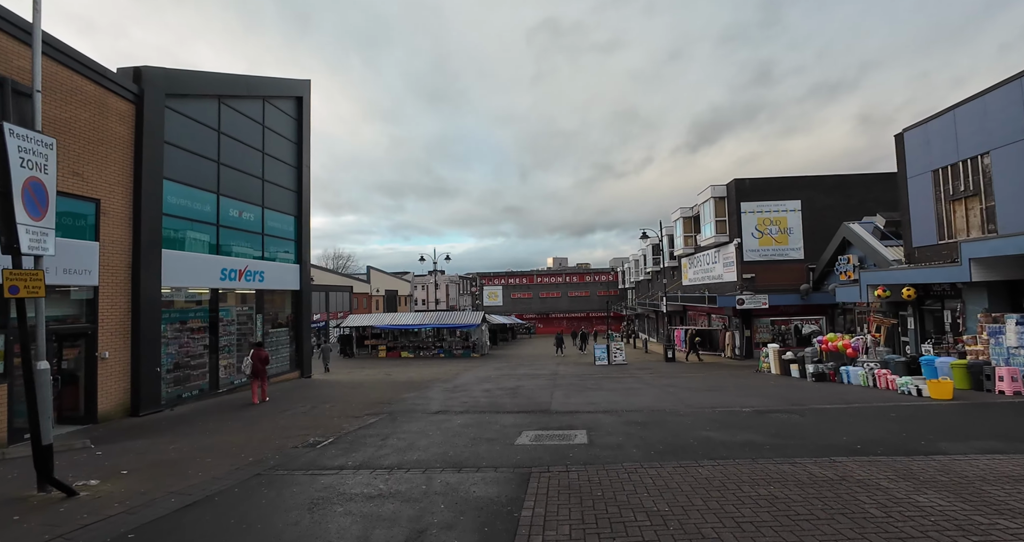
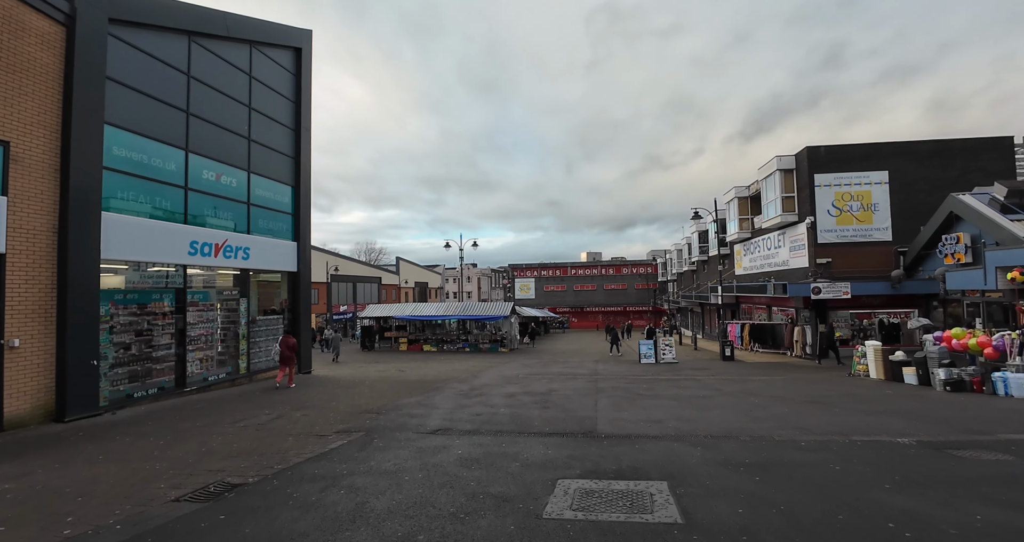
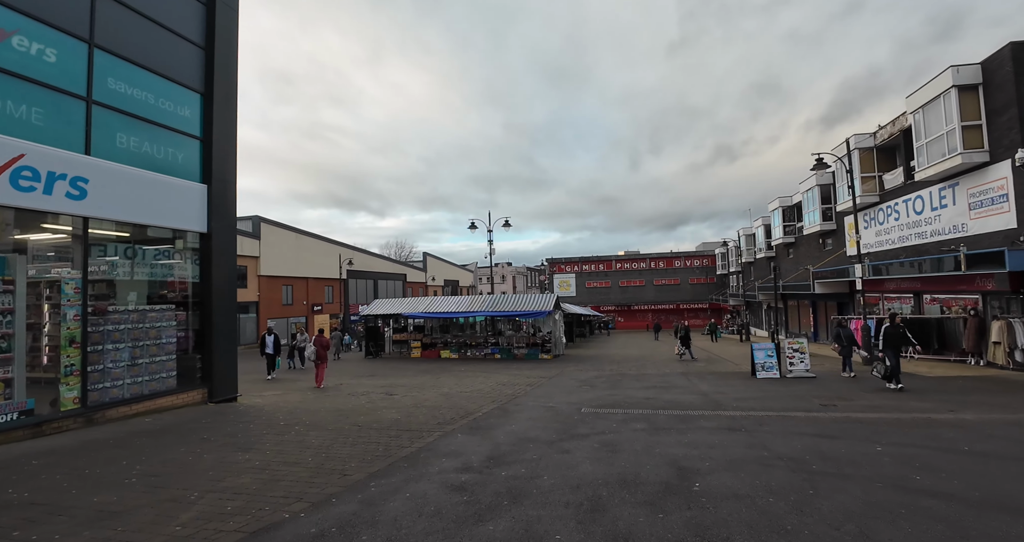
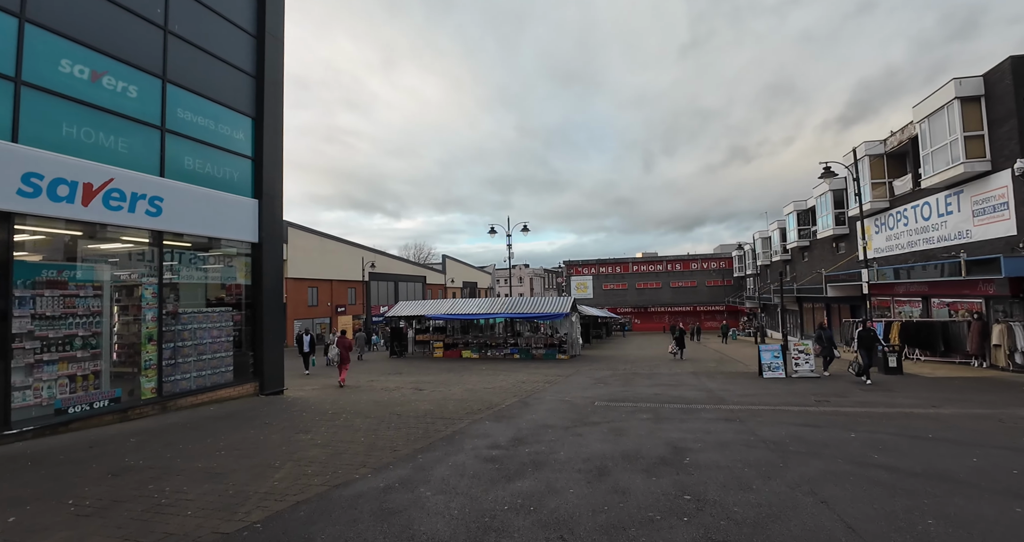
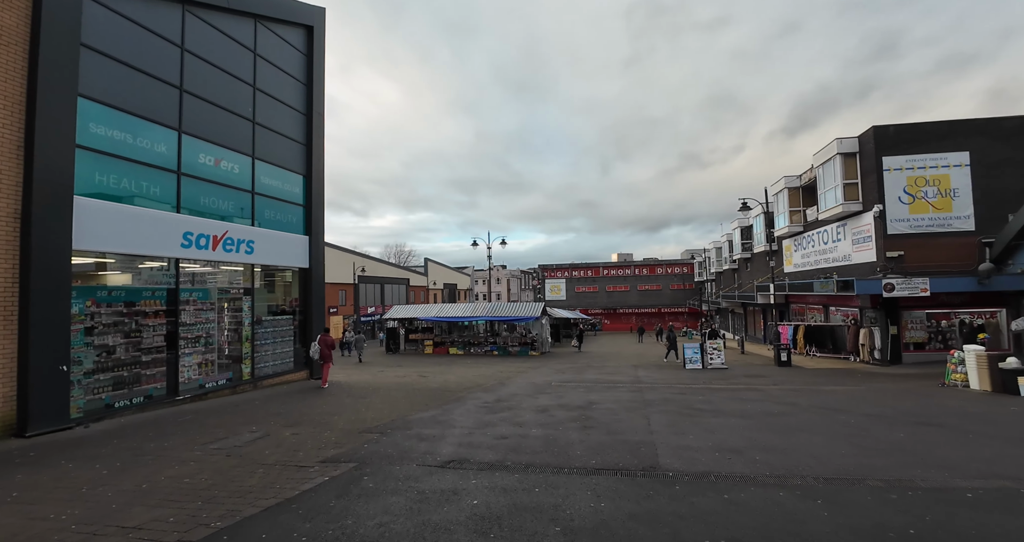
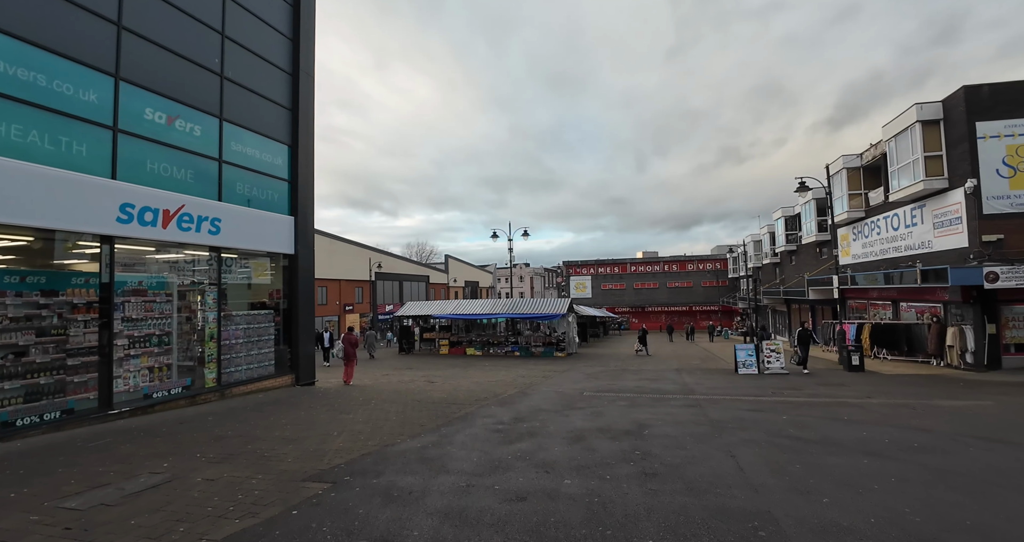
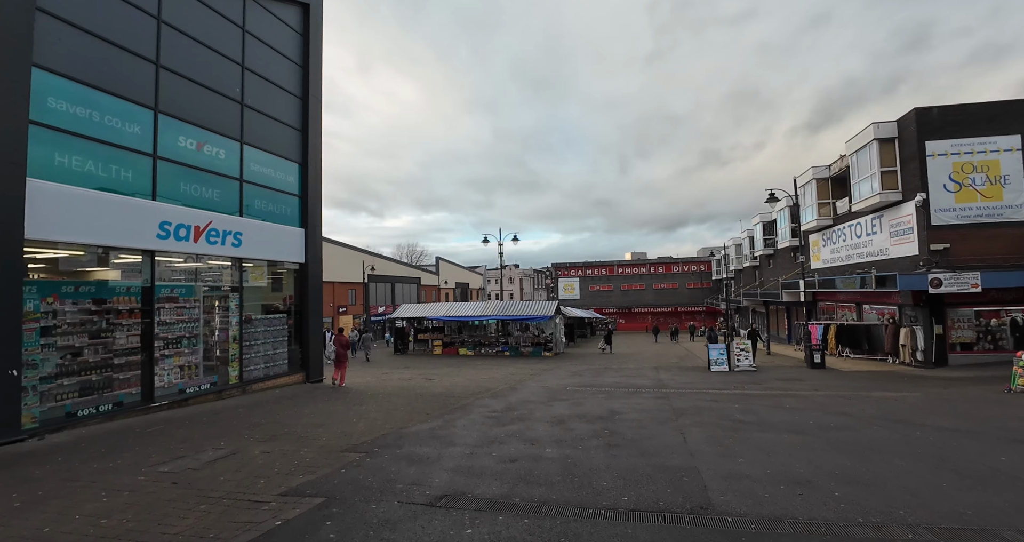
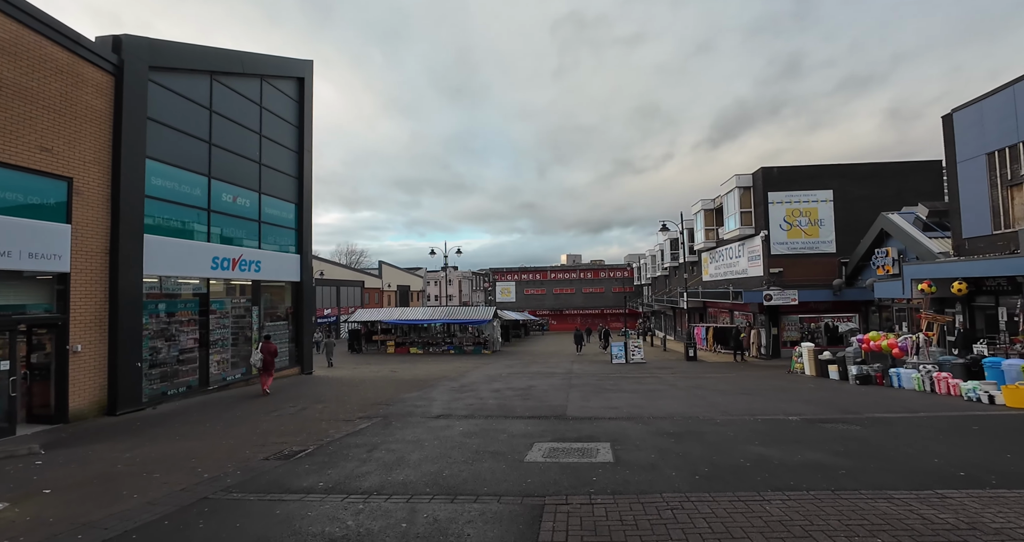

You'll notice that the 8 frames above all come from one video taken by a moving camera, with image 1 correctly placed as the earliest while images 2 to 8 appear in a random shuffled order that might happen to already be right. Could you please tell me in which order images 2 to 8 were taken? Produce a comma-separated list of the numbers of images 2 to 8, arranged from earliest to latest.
8, 2, 5, 7, 6, 4, 3
